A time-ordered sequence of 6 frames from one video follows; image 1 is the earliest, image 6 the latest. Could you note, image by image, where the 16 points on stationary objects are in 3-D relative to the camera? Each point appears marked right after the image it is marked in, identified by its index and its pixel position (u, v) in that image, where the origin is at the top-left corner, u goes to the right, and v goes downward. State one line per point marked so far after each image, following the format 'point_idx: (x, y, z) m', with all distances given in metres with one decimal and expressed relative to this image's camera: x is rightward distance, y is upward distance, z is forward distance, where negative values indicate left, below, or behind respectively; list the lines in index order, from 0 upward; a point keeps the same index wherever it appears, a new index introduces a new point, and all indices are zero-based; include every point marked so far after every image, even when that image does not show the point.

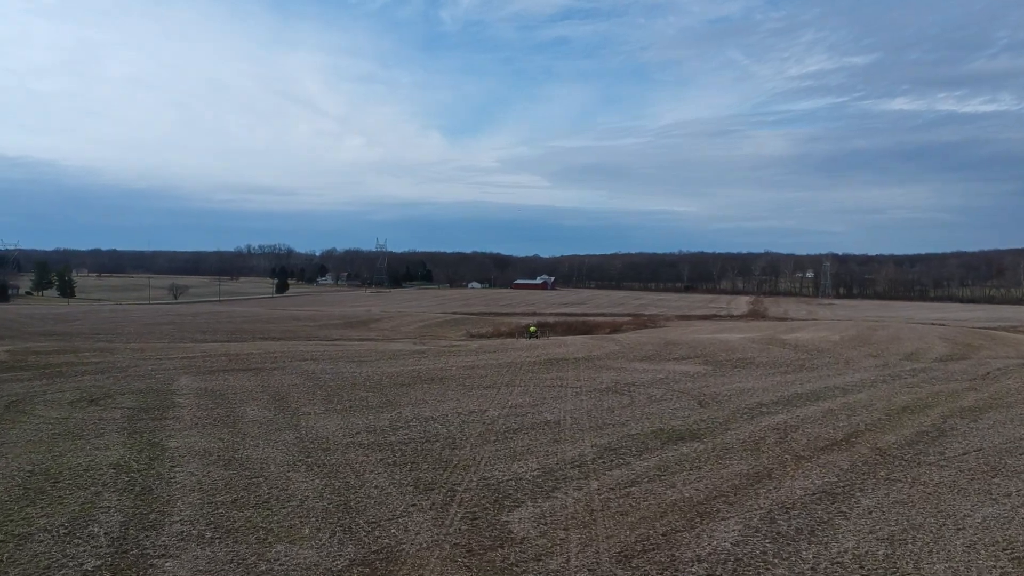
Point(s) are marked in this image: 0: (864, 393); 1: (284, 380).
0: (+8.3, -2.5, +17.4) m
1: (-5.2, -2.1, +17.0) m
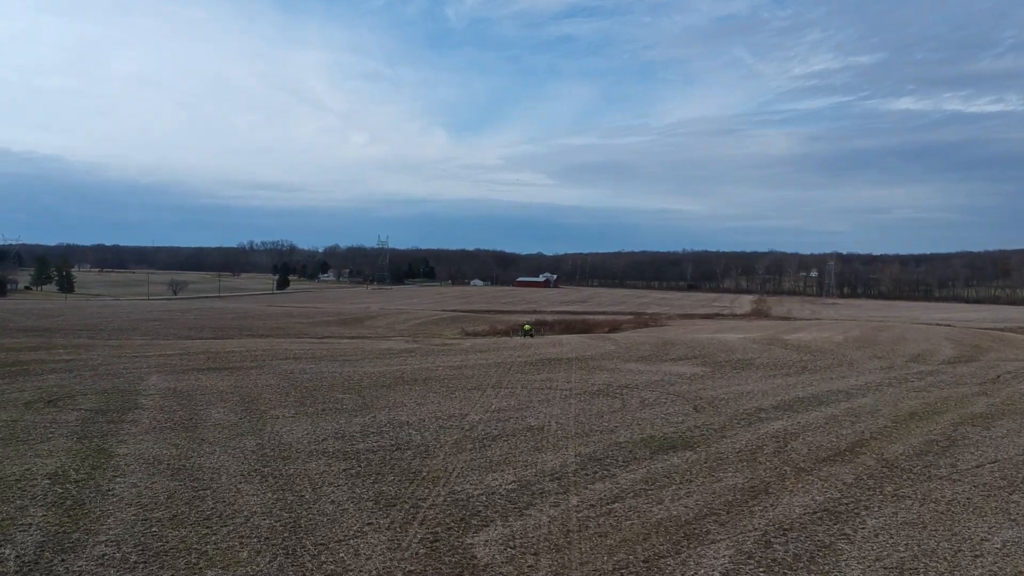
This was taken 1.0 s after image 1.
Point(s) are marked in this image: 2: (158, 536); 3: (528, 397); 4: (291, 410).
0: (+8.0, -2.5, +16.5) m
1: (-5.5, -2.0, +16.2) m
2: (-3.5, -2.4, +7.3) m
3: (+0.3, -2.2, +14.9) m
4: (-3.9, -2.2, +13.1) m
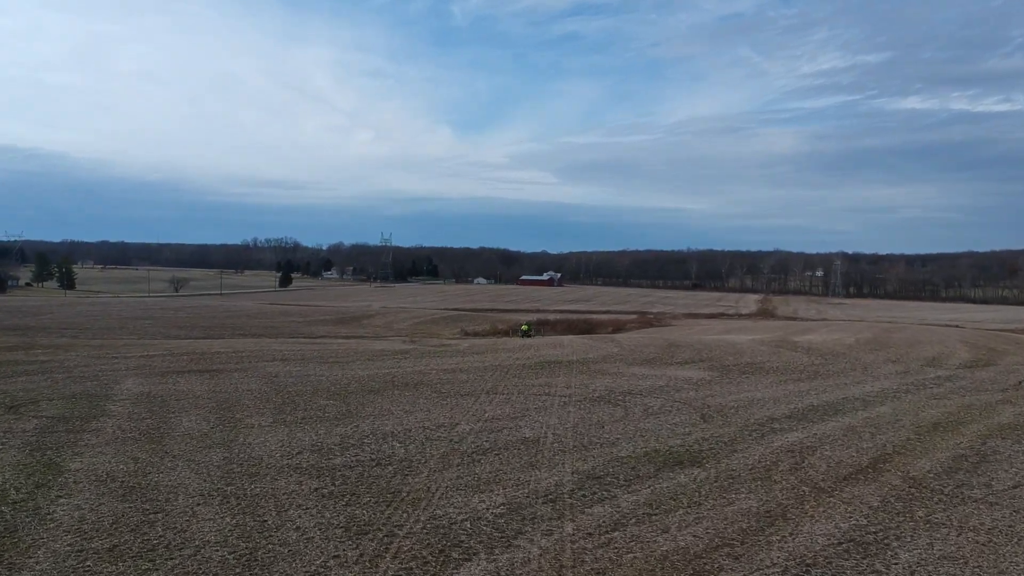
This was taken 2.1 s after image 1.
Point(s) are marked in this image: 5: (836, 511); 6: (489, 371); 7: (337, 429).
0: (+7.9, -2.5, +15.5) m
1: (-5.6, -2.0, +15.3) m
2: (-3.6, -2.4, +6.3) m
3: (+0.2, -2.2, +13.9) m
4: (-4.0, -2.2, +12.2) m
5: (+3.8, -2.6, +8.6) m
6: (-0.5, -2.0, +18.0) m
7: (-2.7, -2.2, +11.6) m
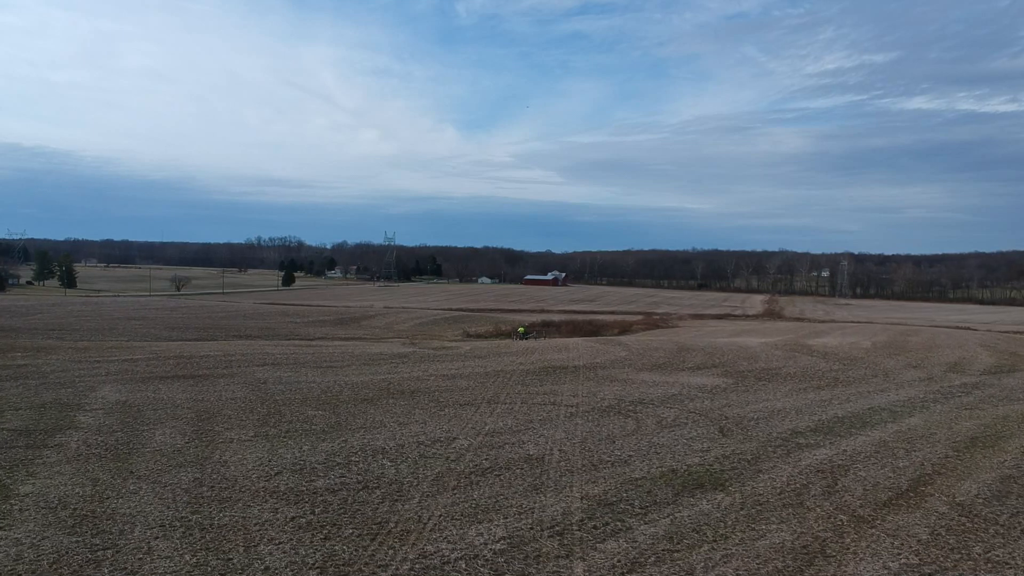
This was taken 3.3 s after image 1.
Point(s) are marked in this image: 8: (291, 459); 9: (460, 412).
0: (+7.9, -2.5, +14.5) m
1: (-5.6, -2.0, +14.4) m
2: (-3.6, -2.5, +5.4) m
3: (+0.3, -2.2, +12.9) m
4: (-4.0, -2.2, +11.2) m
5: (+3.8, -2.6, +7.6) m
6: (-0.5, -2.1, +17.0) m
7: (-2.7, -2.2, +10.6) m
8: (-2.9, -2.3, +9.9) m
9: (-0.9, -2.2, +13.0) m
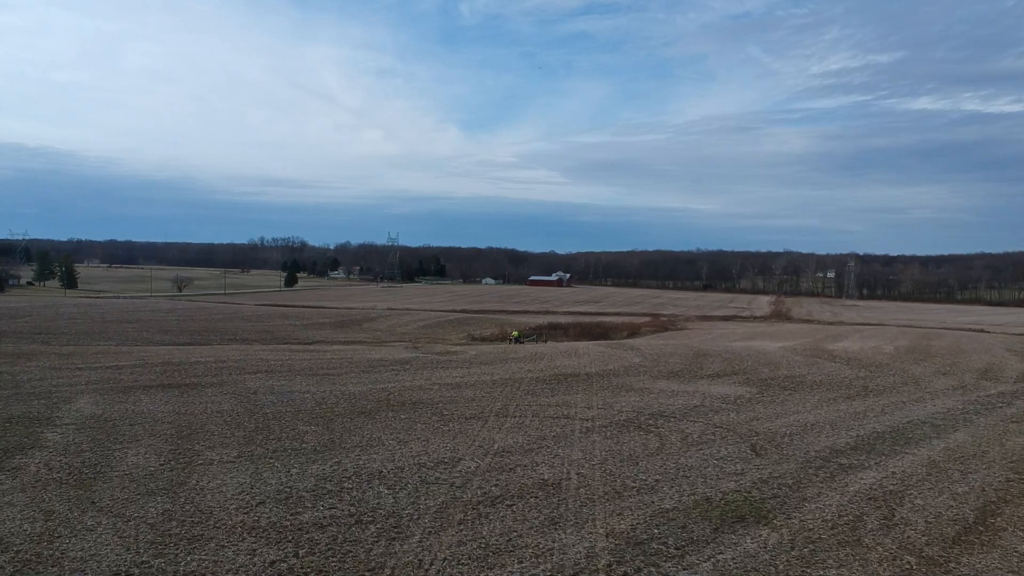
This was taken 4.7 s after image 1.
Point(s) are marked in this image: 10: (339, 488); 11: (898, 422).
0: (+8.1, -2.6, +13.3) m
1: (-5.4, -2.1, +13.2) m
2: (-3.5, -2.5, +4.2) m
3: (+0.4, -2.3, +11.8) m
4: (-3.8, -2.2, +10.1) m
5: (+3.9, -2.7, +6.4) m
6: (-0.3, -2.1, +15.8) m
7: (-2.6, -2.3, +9.5) m
8: (-2.8, -2.3, +8.7) m
9: (-0.7, -2.2, +11.9) m
10: (-2.0, -2.3, +8.7) m
11: (+7.3, -2.5, +14.0) m
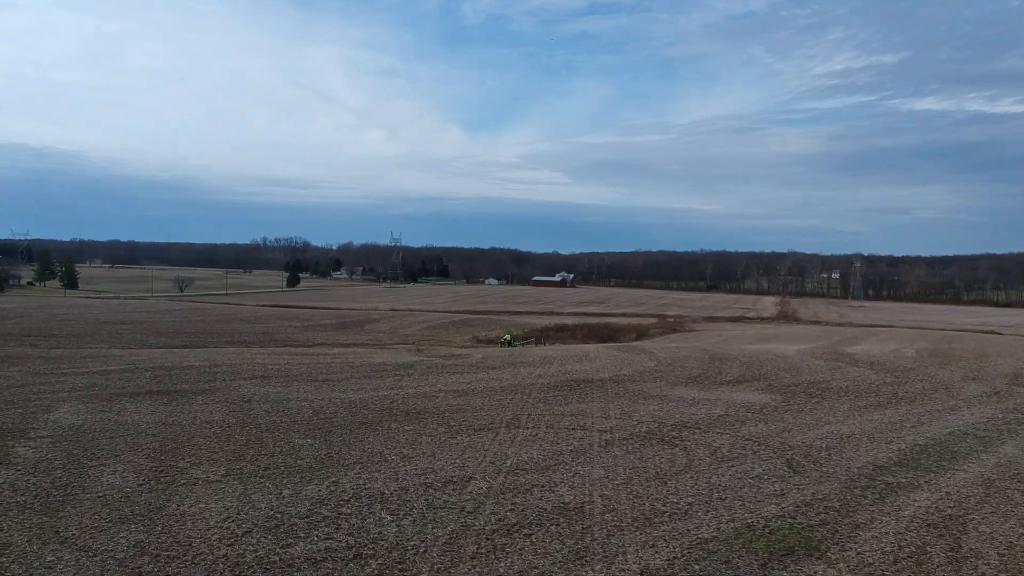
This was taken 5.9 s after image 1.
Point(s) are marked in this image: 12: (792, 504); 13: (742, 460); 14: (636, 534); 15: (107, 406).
0: (+8.3, -2.6, +12.3) m
1: (-5.2, -2.1, +12.3) m
2: (-3.3, -2.5, +3.3) m
3: (+0.6, -2.3, +10.8) m
4: (-3.6, -2.3, +9.2) m
5: (+4.1, -2.7, +5.5) m
6: (-0.1, -2.1, +14.9) m
7: (-2.4, -2.3, +8.6) m
8: (-2.6, -2.3, +7.8) m
9: (-0.5, -2.3, +11.0) m
10: (-1.8, -2.4, +7.8) m
11: (+7.5, -2.5, +13.1) m
12: (+3.3, -2.5, +8.7) m
13: (+3.3, -2.4, +10.5) m
14: (+1.3, -2.5, +7.5) m
15: (-7.0, -2.0, +12.8) m
